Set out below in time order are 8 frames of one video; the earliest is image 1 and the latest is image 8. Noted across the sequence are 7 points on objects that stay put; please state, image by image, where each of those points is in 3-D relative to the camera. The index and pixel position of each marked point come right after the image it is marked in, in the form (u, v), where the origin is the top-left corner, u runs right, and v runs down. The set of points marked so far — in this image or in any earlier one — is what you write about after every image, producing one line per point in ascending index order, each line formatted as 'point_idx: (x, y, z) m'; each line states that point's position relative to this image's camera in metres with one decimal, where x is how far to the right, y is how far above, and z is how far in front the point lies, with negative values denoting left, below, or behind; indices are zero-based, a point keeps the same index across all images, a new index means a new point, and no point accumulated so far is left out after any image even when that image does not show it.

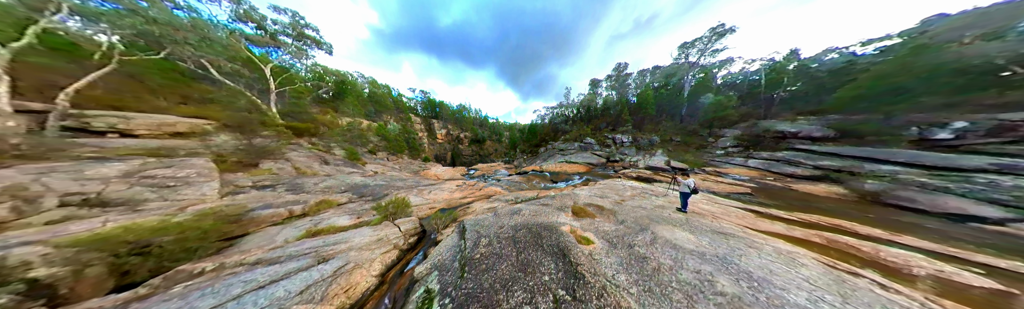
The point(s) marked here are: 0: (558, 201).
0: (+2.5, -3.5, +9.7) m
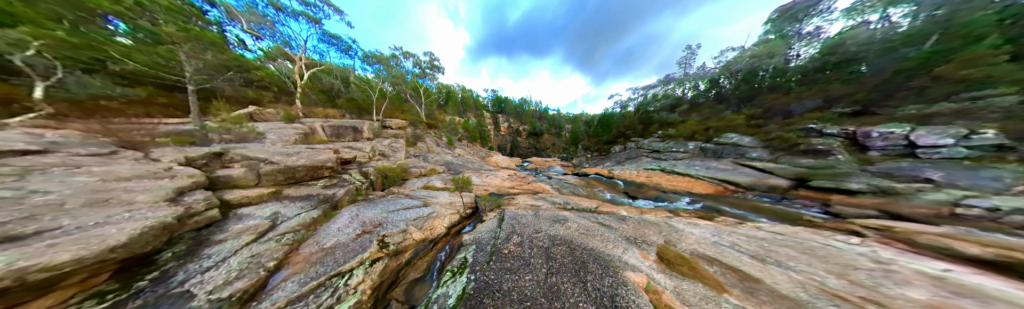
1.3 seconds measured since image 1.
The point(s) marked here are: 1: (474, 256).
0: (+5.6, -3.7, +6.7) m
1: (-1.5, -4.0, +5.3) m
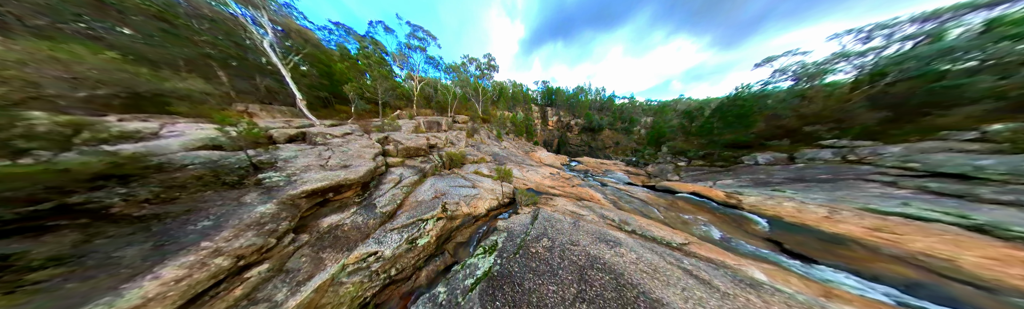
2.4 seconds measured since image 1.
0: (+6.6, -4.1, +3.7) m
1: (-0.4, -3.7, +5.6) m
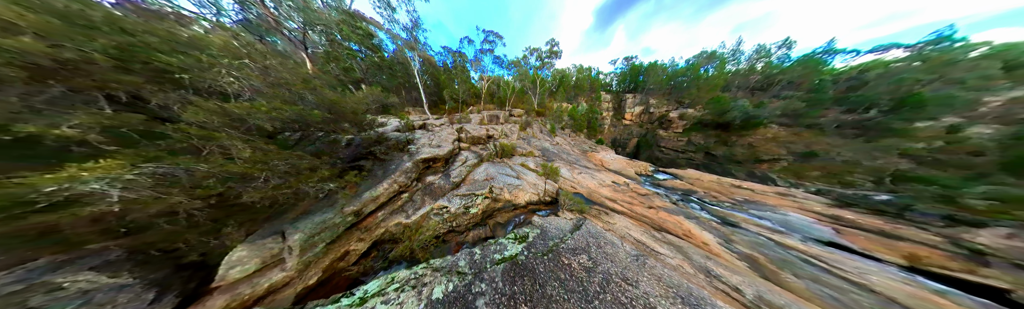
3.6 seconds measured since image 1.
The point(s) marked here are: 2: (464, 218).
0: (+6.1, -4.9, +0.6) m
1: (+1.0, -3.5, +5.5) m
2: (-2.4, -3.0, +6.0) m
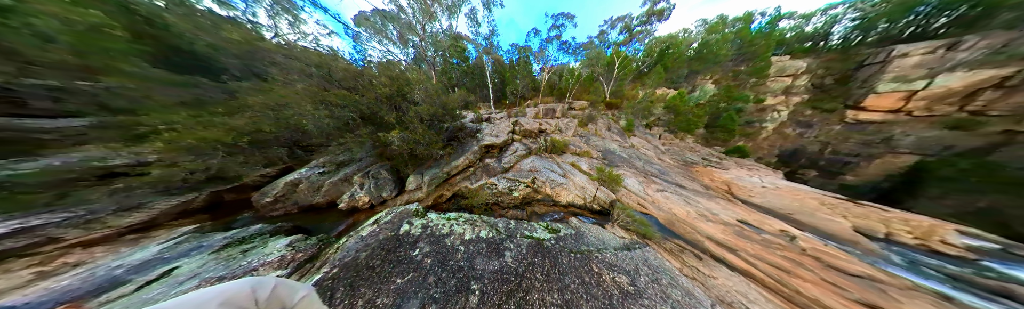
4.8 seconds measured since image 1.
0: (+3.7, -6.3, -1.2) m
1: (+2.2, -3.5, +5.4) m
2: (-0.2, -2.3, +7.4) m
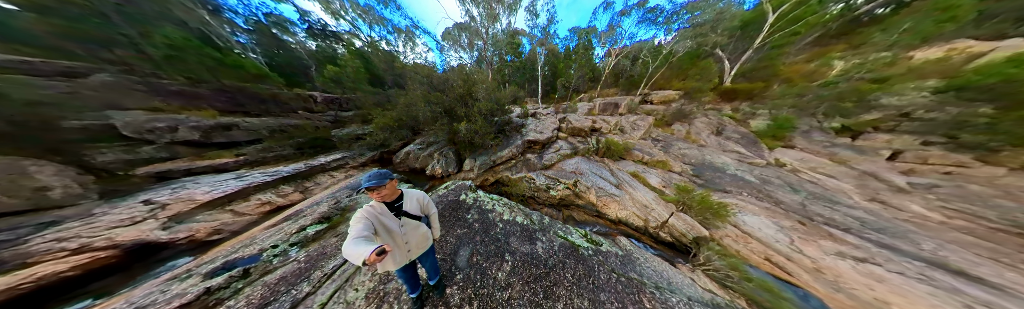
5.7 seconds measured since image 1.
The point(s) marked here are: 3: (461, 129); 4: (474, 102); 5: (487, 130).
0: (+1.4, -7.1, -1.6) m
1: (+3.2, -3.8, +4.6) m
2: (+1.9, -2.1, +7.3) m
3: (-3.5, +1.8, +9.2) m
4: (-2.9, +4.0, +10.1) m
5: (-1.7, +1.9, +9.9) m
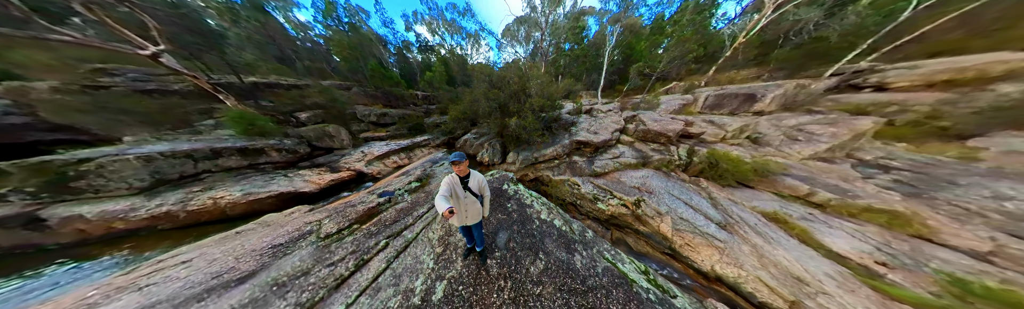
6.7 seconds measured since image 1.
0: (-0.5, -7.3, -1.7) m
1: (+3.8, -4.2, +3.3) m
2: (+3.8, -2.4, +6.1) m
3: (0.0, +2.3, +9.7) m
4: (+1.2, +4.4, +10.1) m
5: (+1.9, +2.2, +9.6) m
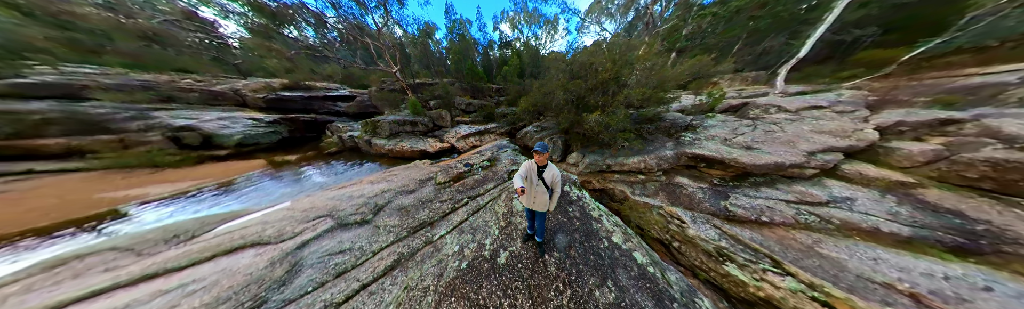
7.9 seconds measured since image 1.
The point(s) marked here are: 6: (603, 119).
0: (-2.3, -7.1, -1.3) m
1: (+4.1, -4.8, +1.3) m
2: (+5.5, -3.1, +3.8) m
3: (+4.2, +2.2, +8.3) m
4: (+5.9, +4.0, +8.1) m
5: (+5.9, +1.7, +7.4) m
6: (+4.9, +1.9, +7.7) m
